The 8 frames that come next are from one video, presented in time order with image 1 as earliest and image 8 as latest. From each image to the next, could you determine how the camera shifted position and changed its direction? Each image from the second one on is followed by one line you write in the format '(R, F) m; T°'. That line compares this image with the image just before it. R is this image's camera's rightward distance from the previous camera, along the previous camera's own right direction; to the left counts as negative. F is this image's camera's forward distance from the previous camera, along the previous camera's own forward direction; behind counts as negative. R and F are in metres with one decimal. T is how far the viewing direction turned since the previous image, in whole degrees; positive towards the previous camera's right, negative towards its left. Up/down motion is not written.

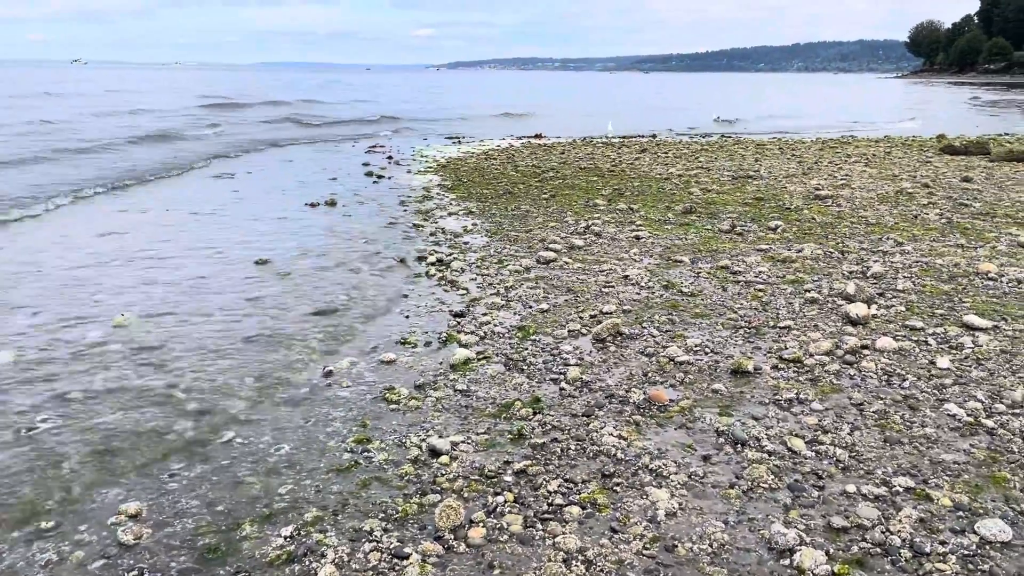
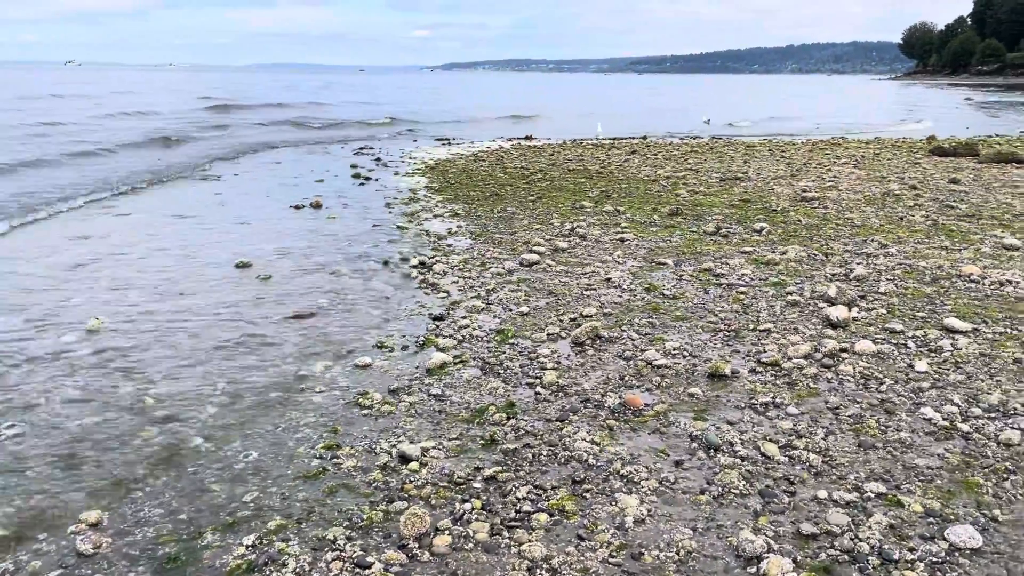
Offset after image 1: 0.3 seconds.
(+0.2, +0.1) m; 0°
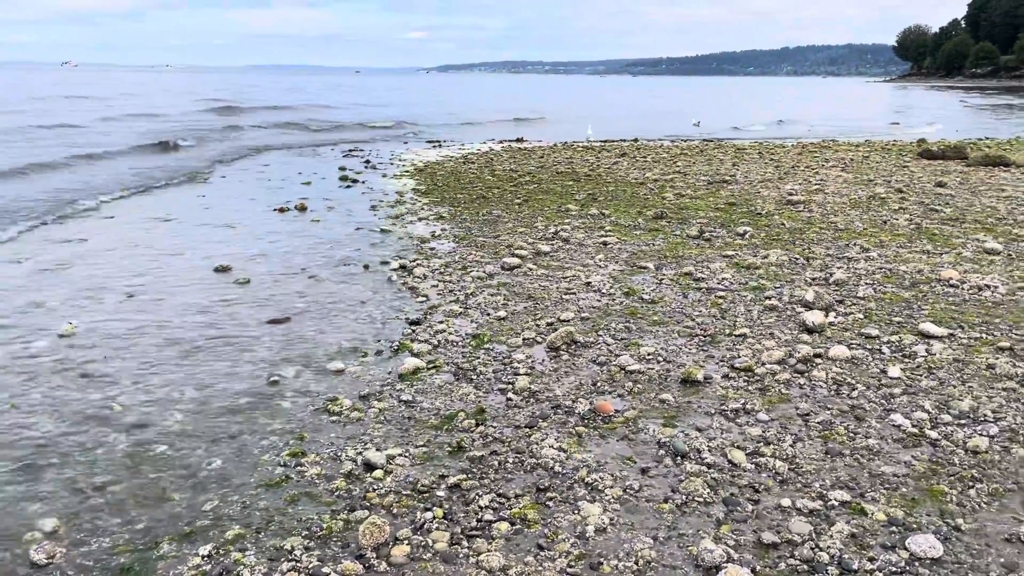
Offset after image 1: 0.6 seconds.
(+0.2, 0.0) m; 0°
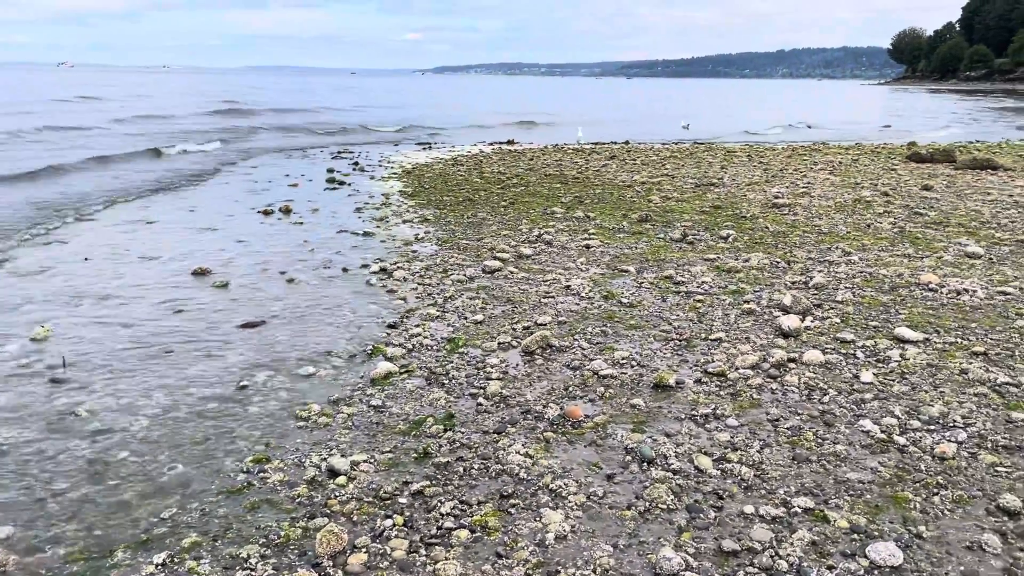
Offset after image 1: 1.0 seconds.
(+0.2, 0.0) m; 0°
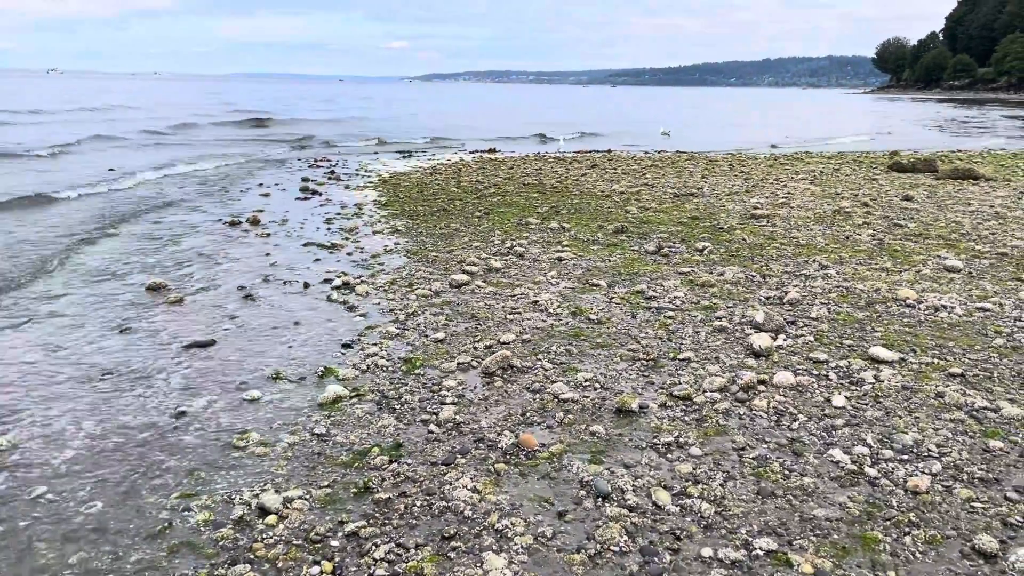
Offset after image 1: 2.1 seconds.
(+0.3, +0.4) m; +1°
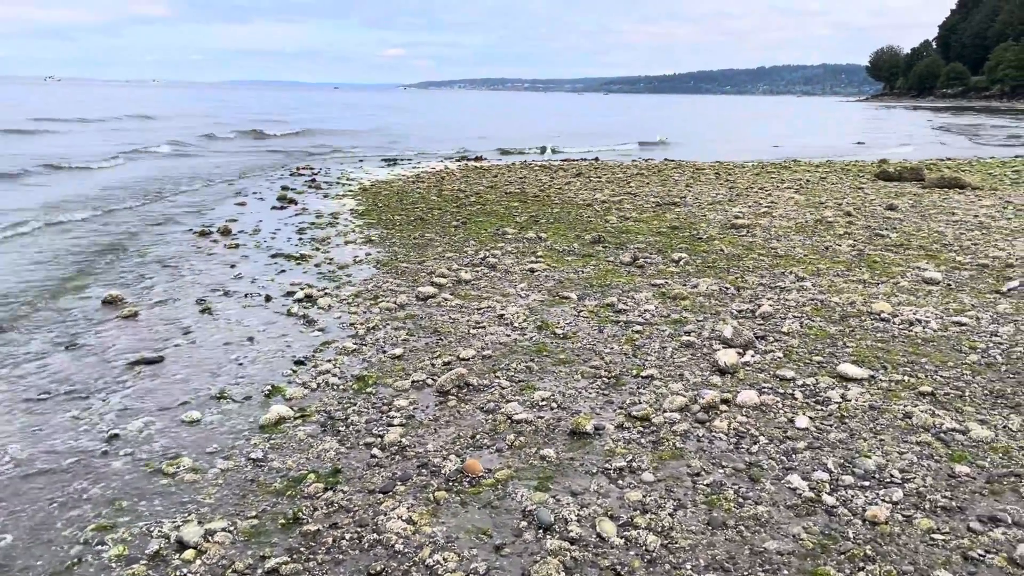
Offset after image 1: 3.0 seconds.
(+0.3, +0.3) m; 0°
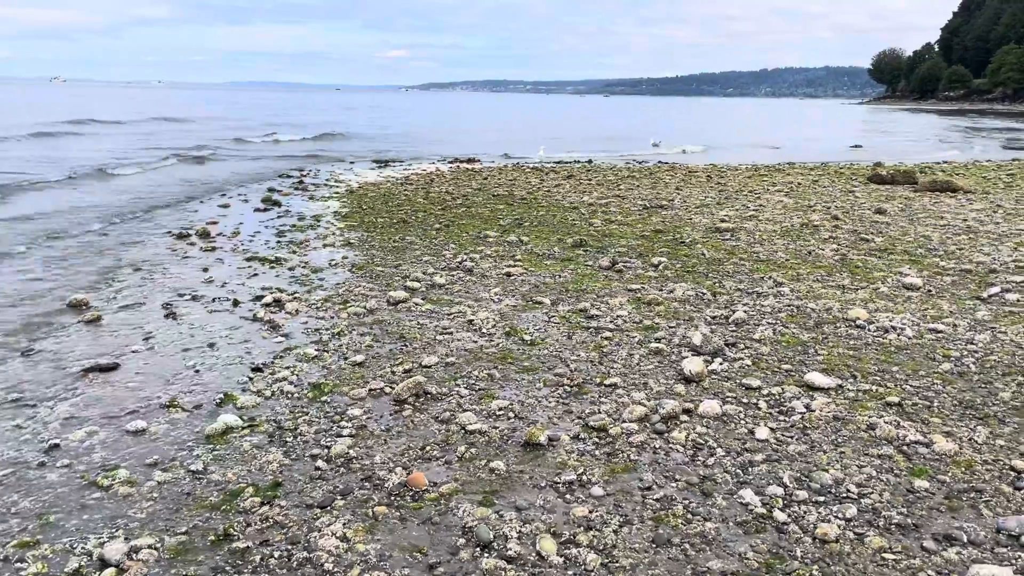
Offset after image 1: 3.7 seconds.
(+0.4, +0.2) m; 0°
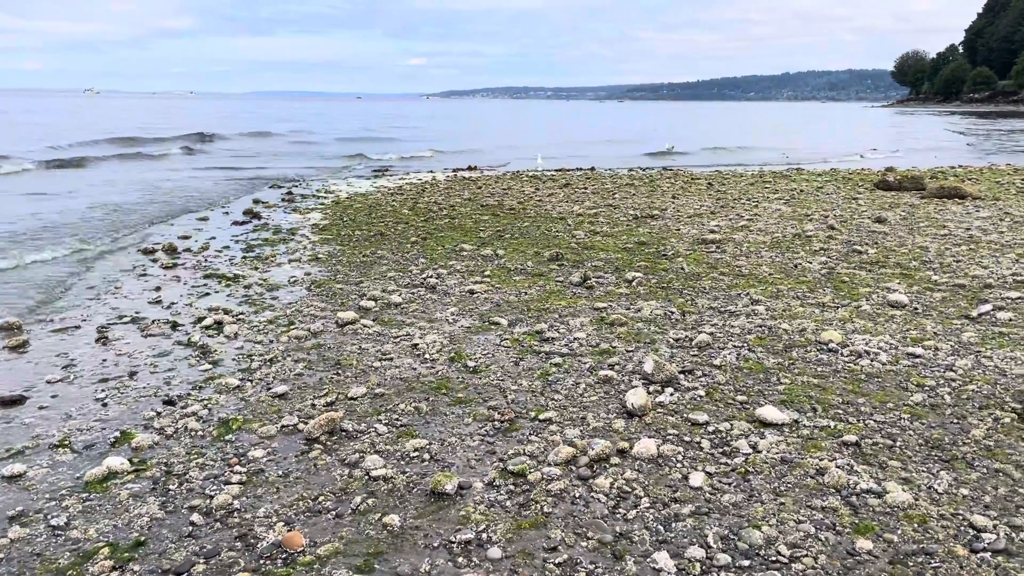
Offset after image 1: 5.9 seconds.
(+0.8, +0.6) m; -1°
